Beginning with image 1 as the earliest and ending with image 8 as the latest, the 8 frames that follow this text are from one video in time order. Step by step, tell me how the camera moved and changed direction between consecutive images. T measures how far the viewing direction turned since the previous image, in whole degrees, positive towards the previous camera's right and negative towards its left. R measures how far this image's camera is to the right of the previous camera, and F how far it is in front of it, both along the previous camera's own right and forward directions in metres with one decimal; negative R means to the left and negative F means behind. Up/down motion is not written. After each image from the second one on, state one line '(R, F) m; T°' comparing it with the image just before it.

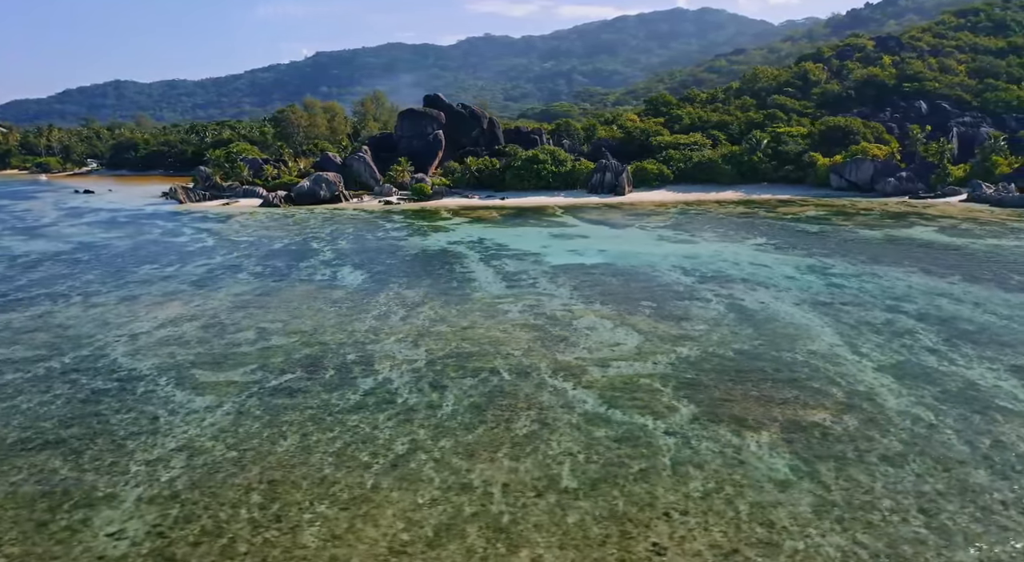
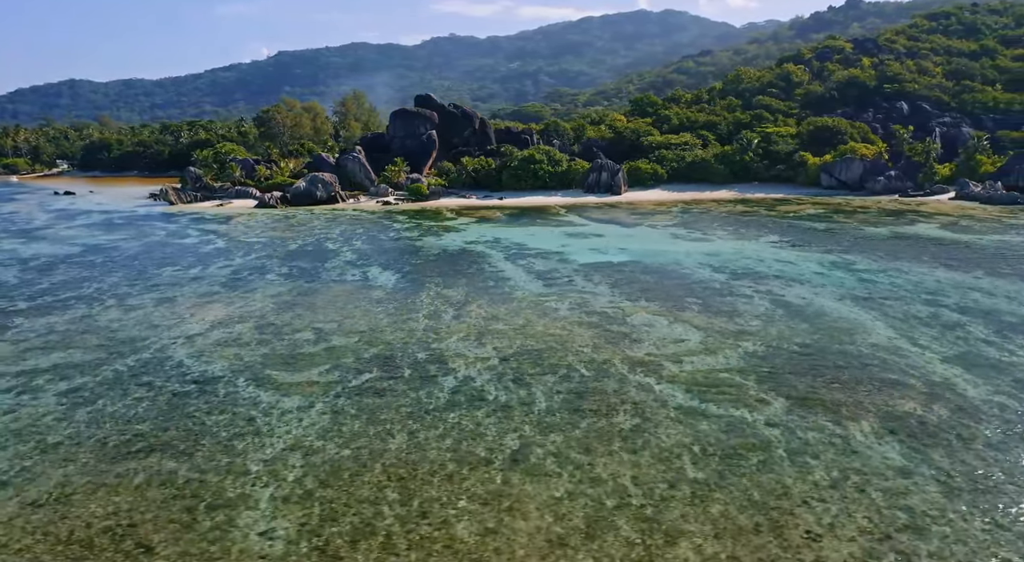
(-2.6, -0.1) m; +2°
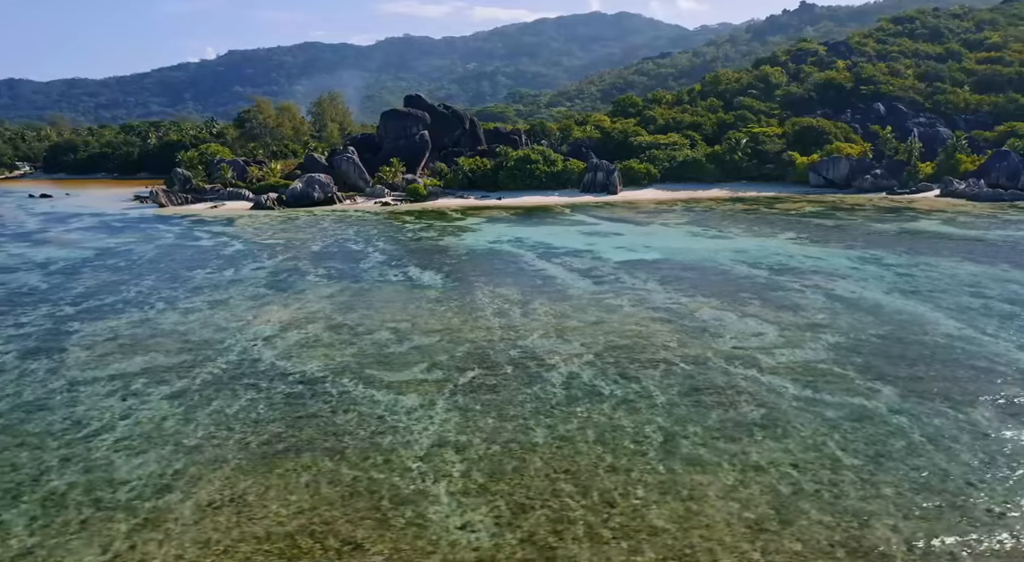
(-3.5, -0.1) m; +3°
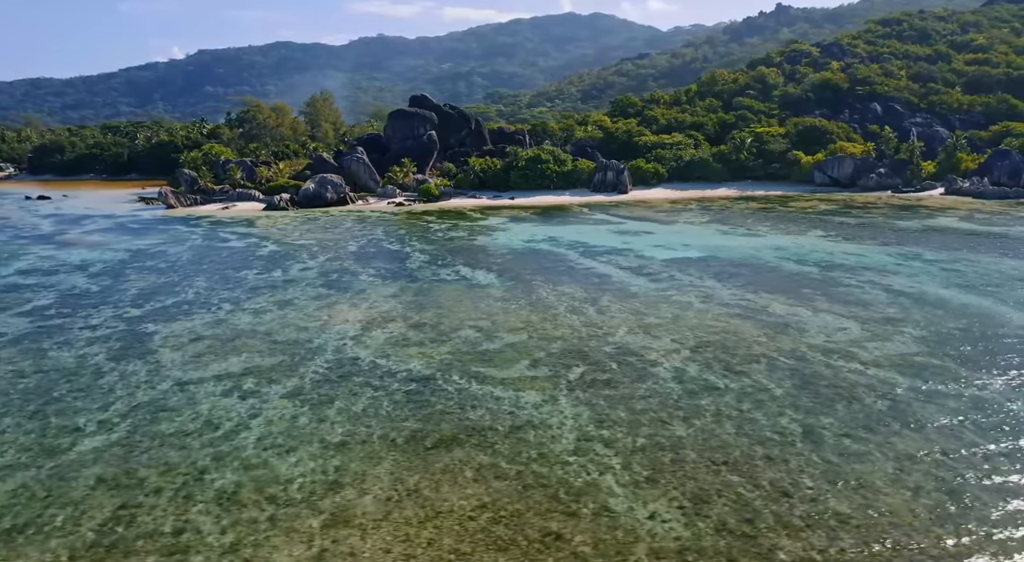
(-3.2, -0.1) m; +1°
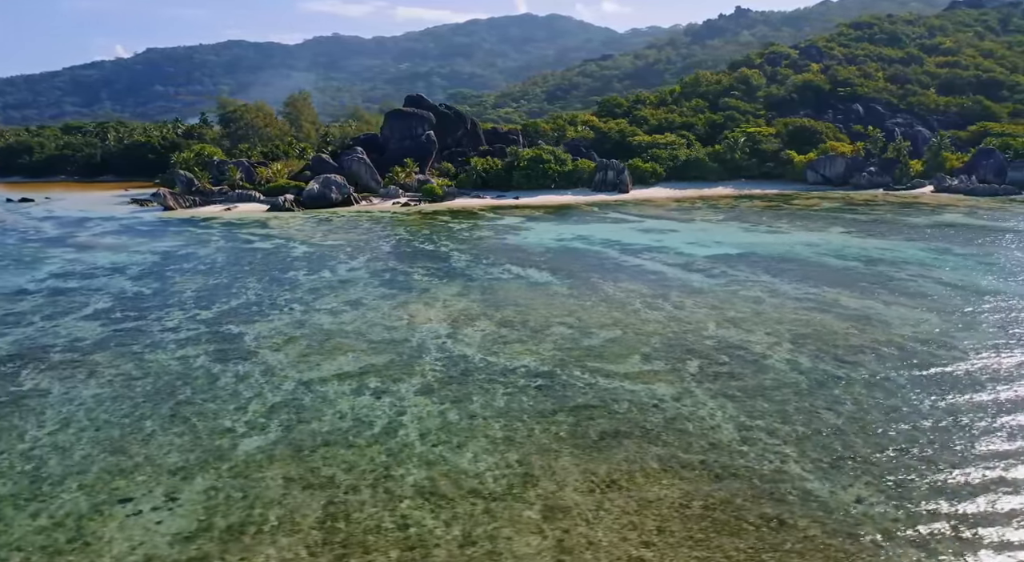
(-3.9, -0.1) m; +3°
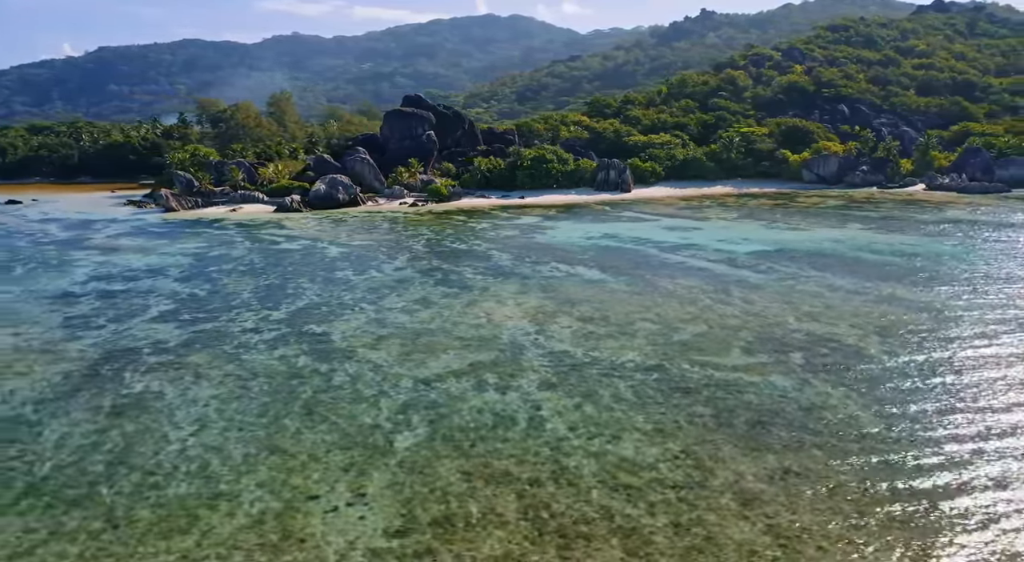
(-3.6, -0.1) m; +2°
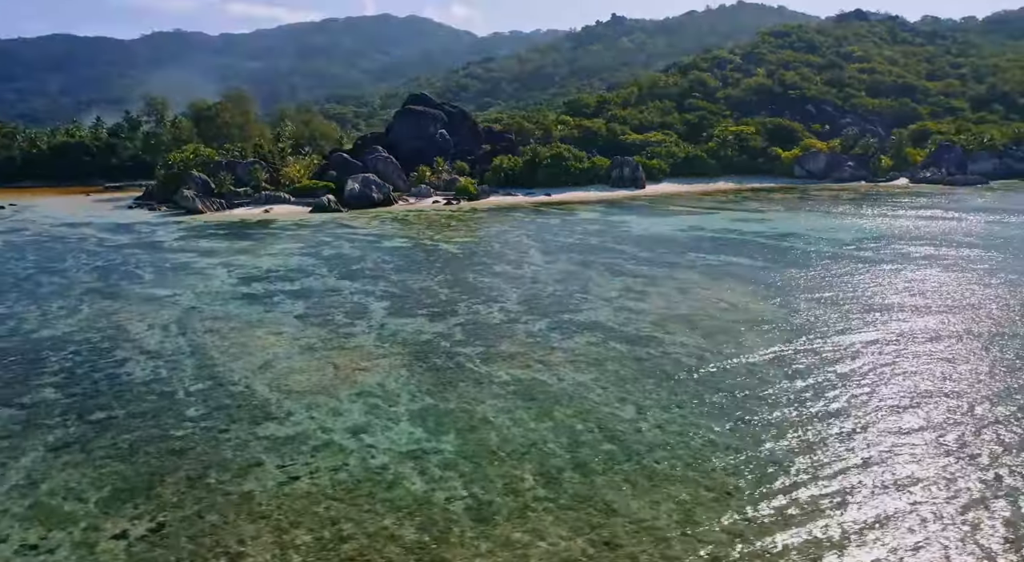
(-10.9, 0.0) m; +6°
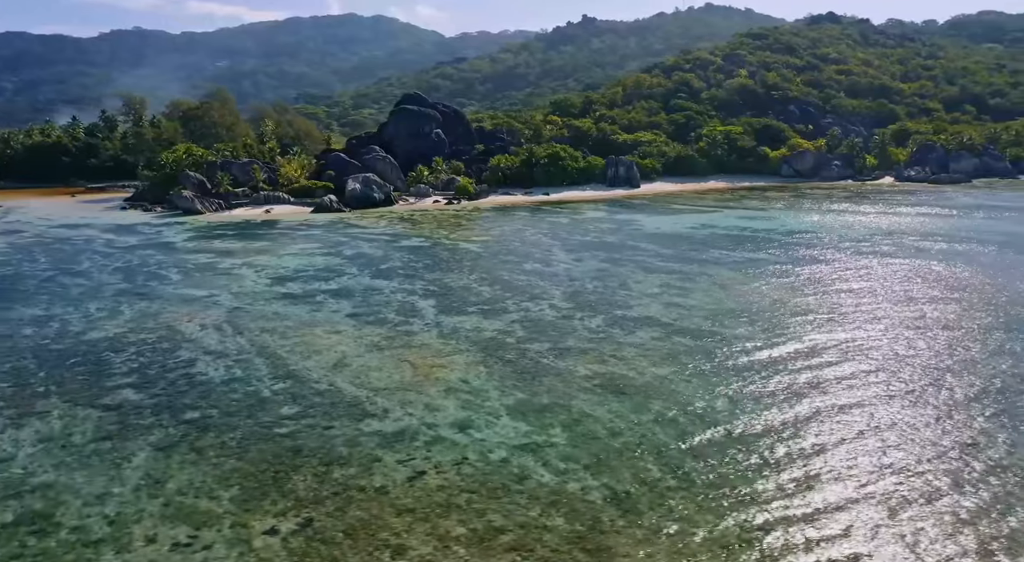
(-2.6, -0.1) m; +2°
